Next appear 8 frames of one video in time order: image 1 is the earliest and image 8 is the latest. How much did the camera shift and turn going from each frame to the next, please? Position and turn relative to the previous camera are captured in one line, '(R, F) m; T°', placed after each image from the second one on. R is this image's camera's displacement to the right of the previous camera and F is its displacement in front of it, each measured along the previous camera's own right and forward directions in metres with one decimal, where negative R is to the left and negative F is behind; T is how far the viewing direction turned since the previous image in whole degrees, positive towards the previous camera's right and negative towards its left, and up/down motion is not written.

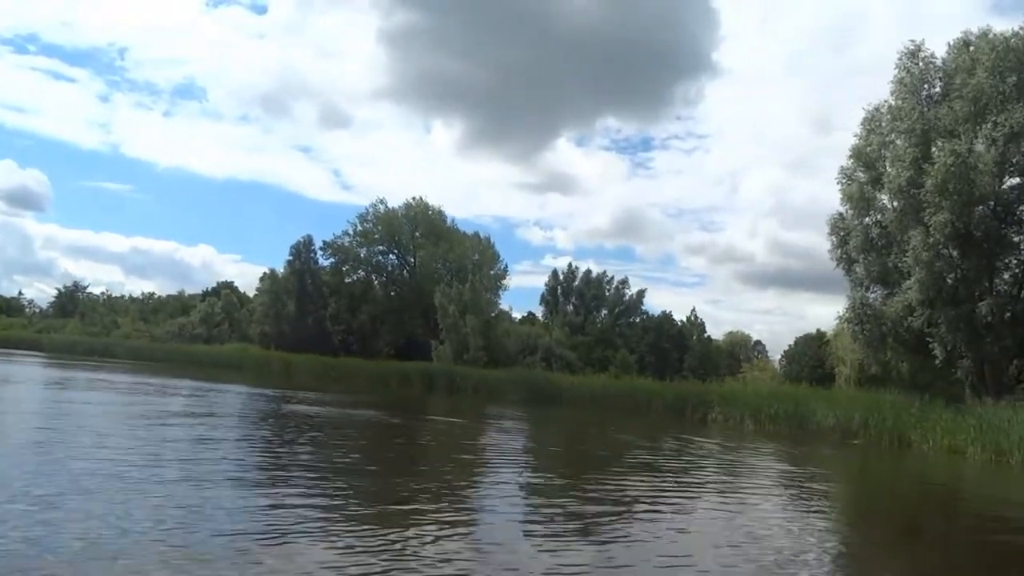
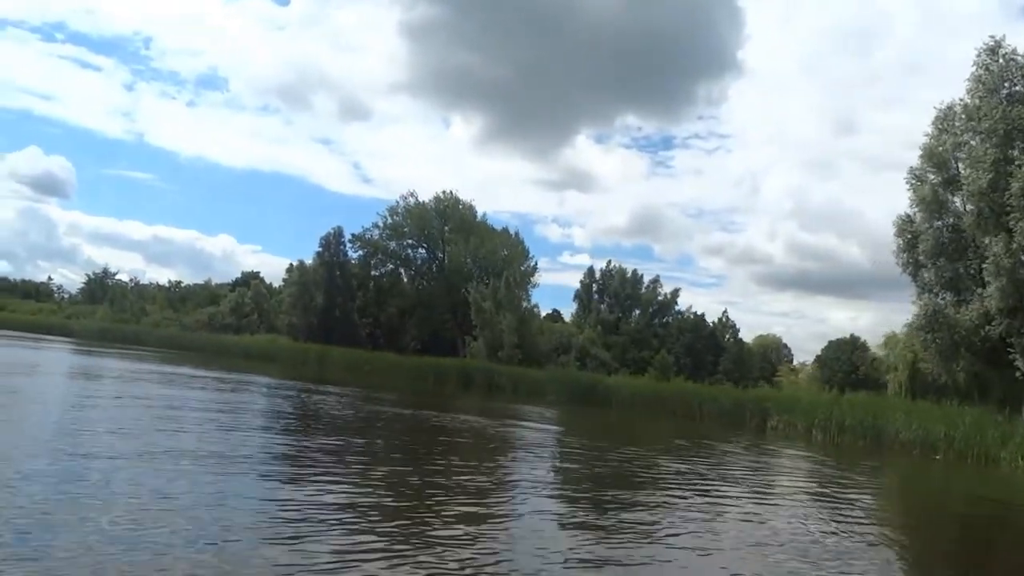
(-1.1, +0.6) m; -1°
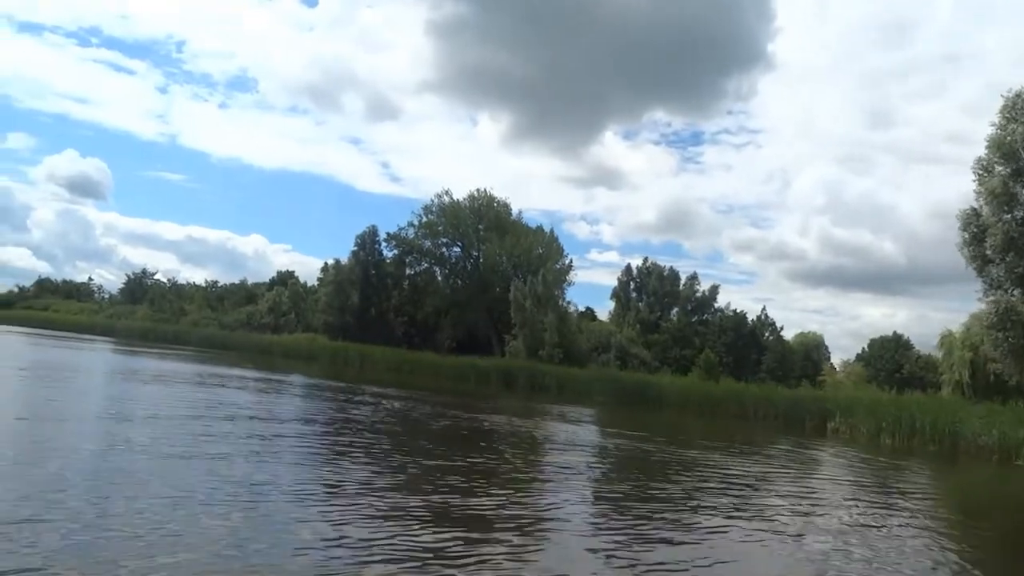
(-0.6, +0.4) m; -2°
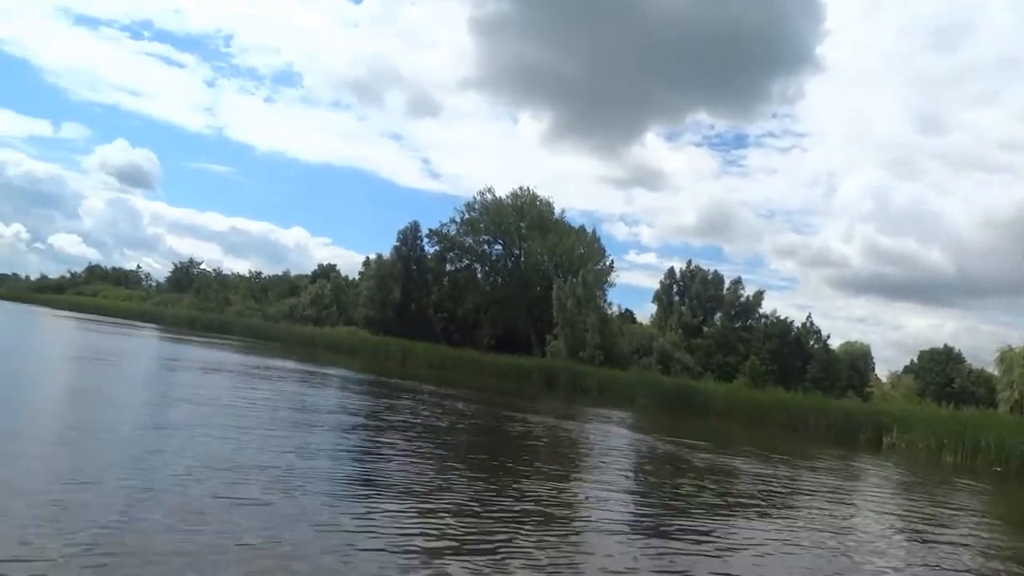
(-0.3, +0.2) m; -3°
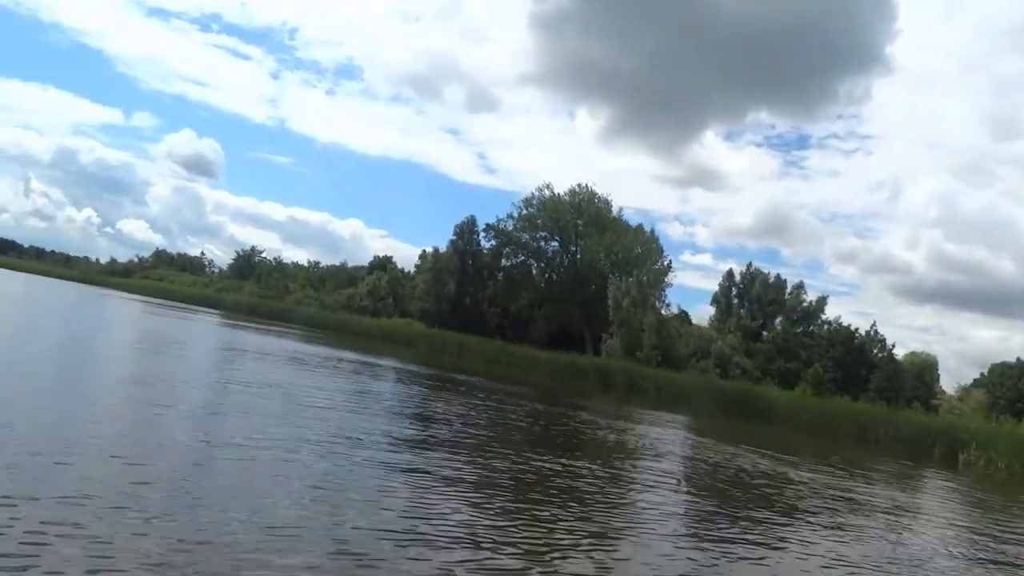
(-0.3, +0.2) m; -4°
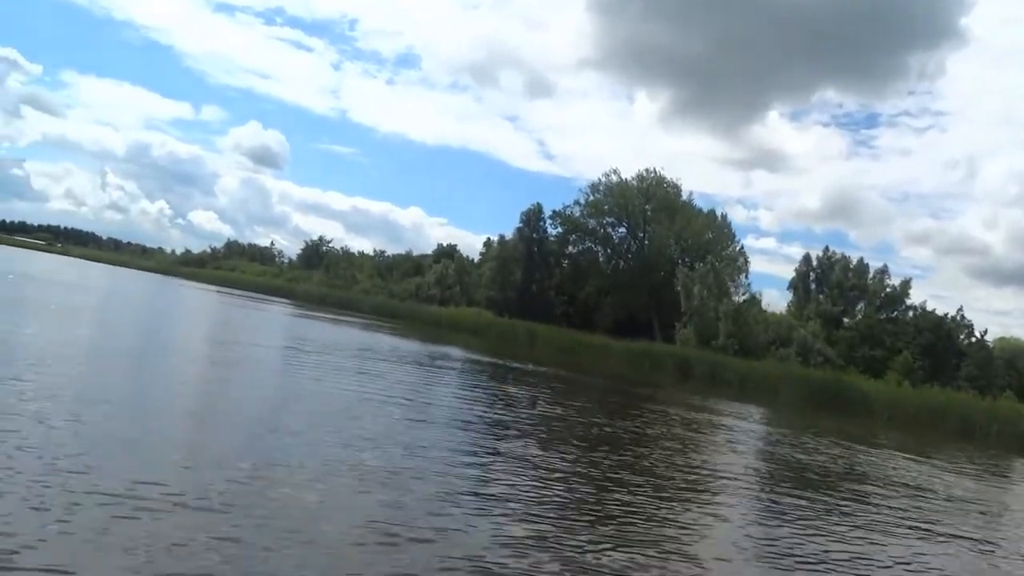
(-0.6, +0.6) m; -4°
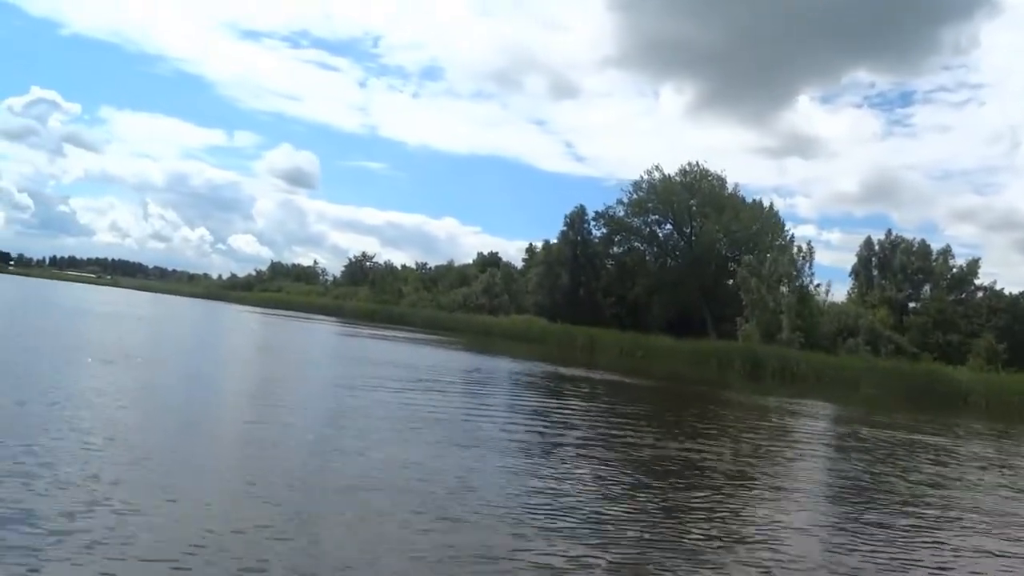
(-0.8, +0.7) m; -3°
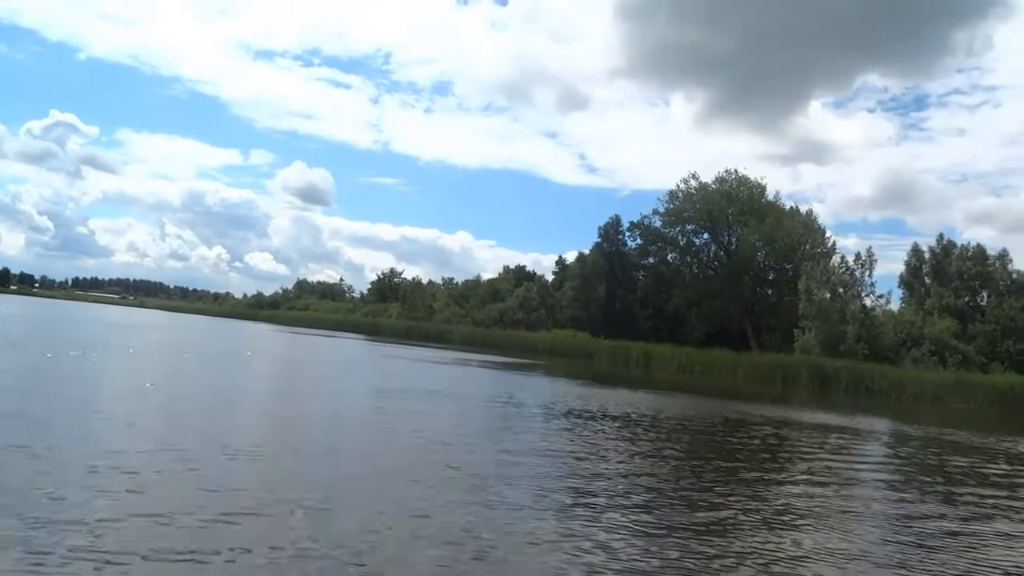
(-1.6, +1.3) m; -1°
